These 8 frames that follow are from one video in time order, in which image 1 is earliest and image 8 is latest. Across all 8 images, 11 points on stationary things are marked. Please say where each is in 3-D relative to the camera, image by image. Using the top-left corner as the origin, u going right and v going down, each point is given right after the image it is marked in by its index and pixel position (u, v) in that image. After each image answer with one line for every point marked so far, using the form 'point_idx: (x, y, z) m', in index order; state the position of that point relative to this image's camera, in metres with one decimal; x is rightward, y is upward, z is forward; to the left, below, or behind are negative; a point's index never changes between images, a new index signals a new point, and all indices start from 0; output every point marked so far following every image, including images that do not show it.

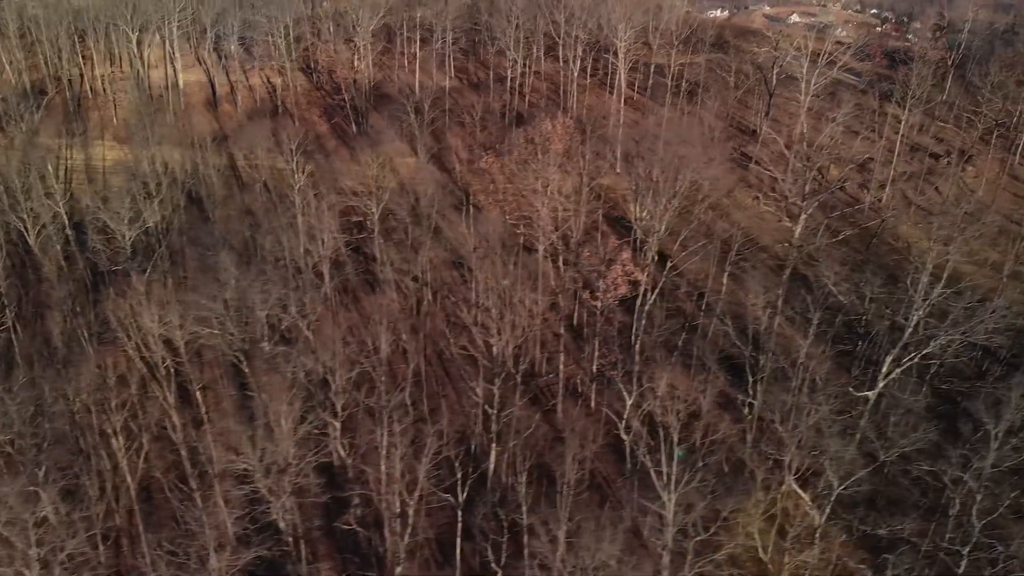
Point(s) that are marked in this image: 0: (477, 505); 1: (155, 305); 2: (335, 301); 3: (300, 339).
0: (-0.5, -4.0, +15.6) m
1: (-7.4, -0.4, +17.0) m
2: (-4.2, -0.3, +19.6) m
3: (-4.5, -1.1, +17.5) m
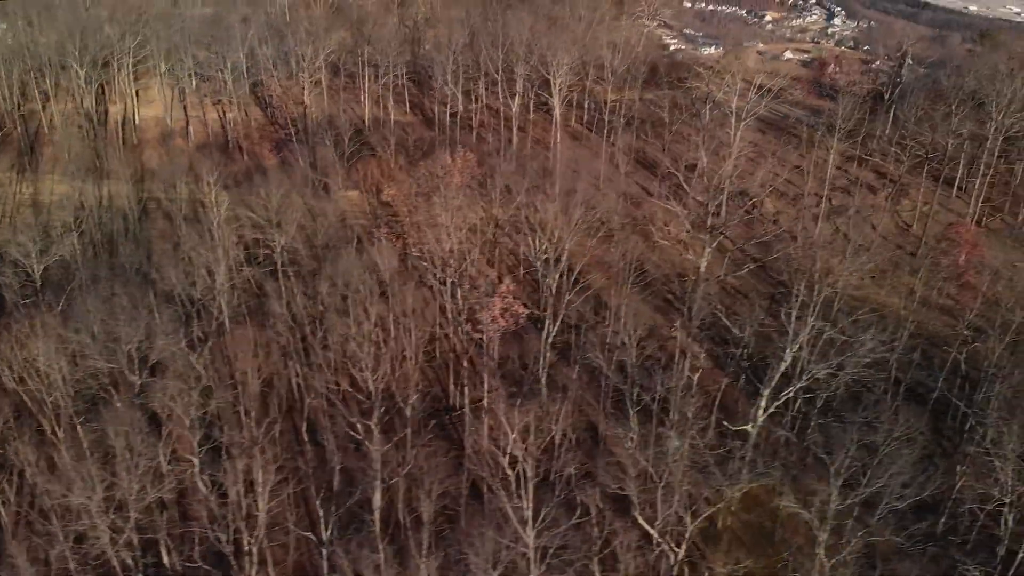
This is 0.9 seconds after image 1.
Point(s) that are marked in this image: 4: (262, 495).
0: (-3.1, -4.6, +15.3) m
1: (-10.0, -1.0, +16.9) m
2: (-6.8, -1.1, +19.5) m
3: (-7.1, -1.7, +17.3) m
4: (-4.6, -3.8, +15.1) m
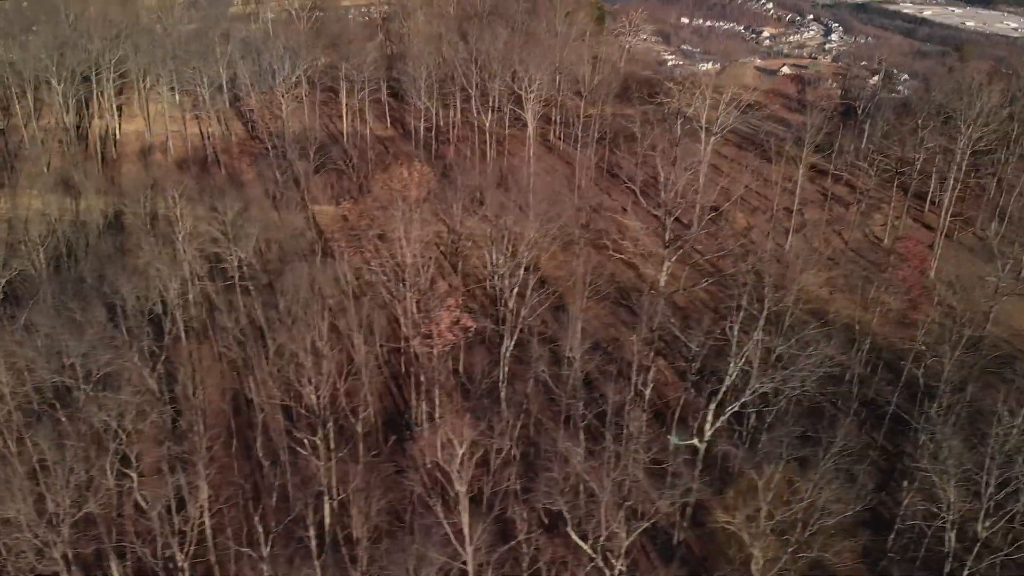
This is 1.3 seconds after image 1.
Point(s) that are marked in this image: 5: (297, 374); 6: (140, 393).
0: (-4.3, -4.9, +15.1) m
1: (-11.1, -1.3, +16.9) m
2: (-7.9, -1.4, +19.4) m
3: (-8.2, -2.0, +17.2) m
4: (-5.7, -4.1, +15.0) m
5: (-4.5, -1.8, +16.6) m
6: (-8.0, -2.3, +17.3) m
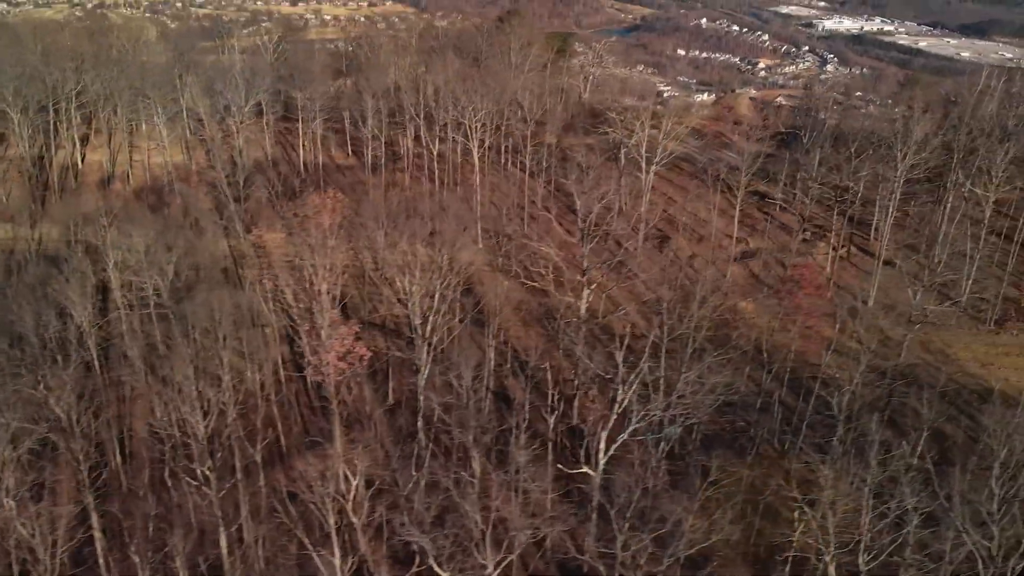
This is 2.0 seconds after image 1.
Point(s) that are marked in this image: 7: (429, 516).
0: (-6.5, -5.4, +14.9) m
1: (-13.3, -1.9, +16.8) m
2: (-10.1, -2.1, +19.3) m
3: (-10.4, -2.6, +17.1) m
4: (-8.0, -4.6, +14.7) m
5: (-6.7, -2.4, +16.4) m
6: (-10.2, -2.8, +17.1) m
7: (-1.5, -4.1, +14.7) m
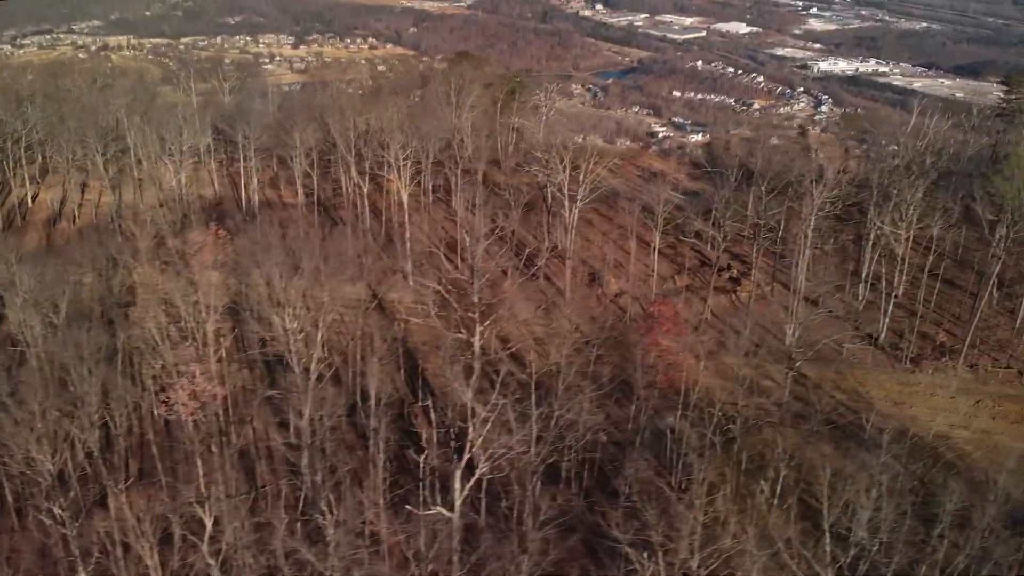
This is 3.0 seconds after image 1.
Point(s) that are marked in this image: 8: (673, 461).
0: (-9.4, -6.0, +14.5) m
1: (-16.2, -2.6, +16.6) m
2: (-13.0, -2.9, +19.1) m
3: (-13.3, -3.4, +16.9) m
4: (-10.9, -5.2, +14.4) m
5: (-9.6, -3.1, +16.2) m
6: (-13.1, -3.6, +16.9) m
7: (-4.4, -4.7, +14.4) m
8: (+3.8, -3.8, +18.8) m
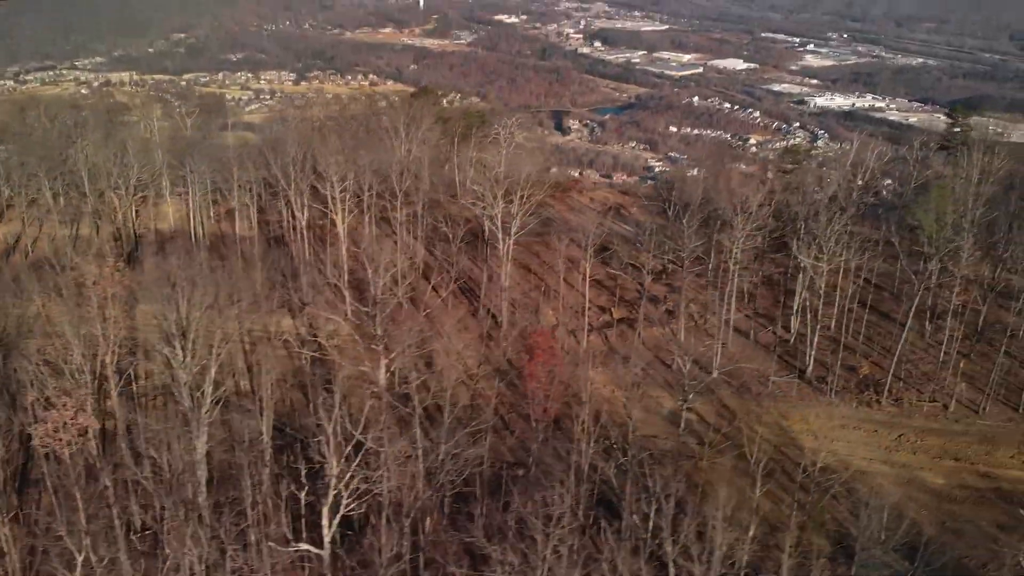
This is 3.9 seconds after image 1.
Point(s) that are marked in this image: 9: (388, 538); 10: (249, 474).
0: (-11.9, -6.5, +14.1) m
1: (-18.8, -3.2, +16.5) m
2: (-15.5, -3.7, +18.9) m
3: (-15.8, -4.0, +16.7) m
4: (-13.4, -5.7, +14.1) m
5: (-12.1, -3.7, +16.0) m
6: (-15.6, -4.2, +16.7) m
7: (-6.9, -5.3, +14.1) m
8: (+1.3, -4.6, +18.4) m
9: (-2.4, -4.8, +16.2) m
10: (-5.9, -4.0, +18.4) m
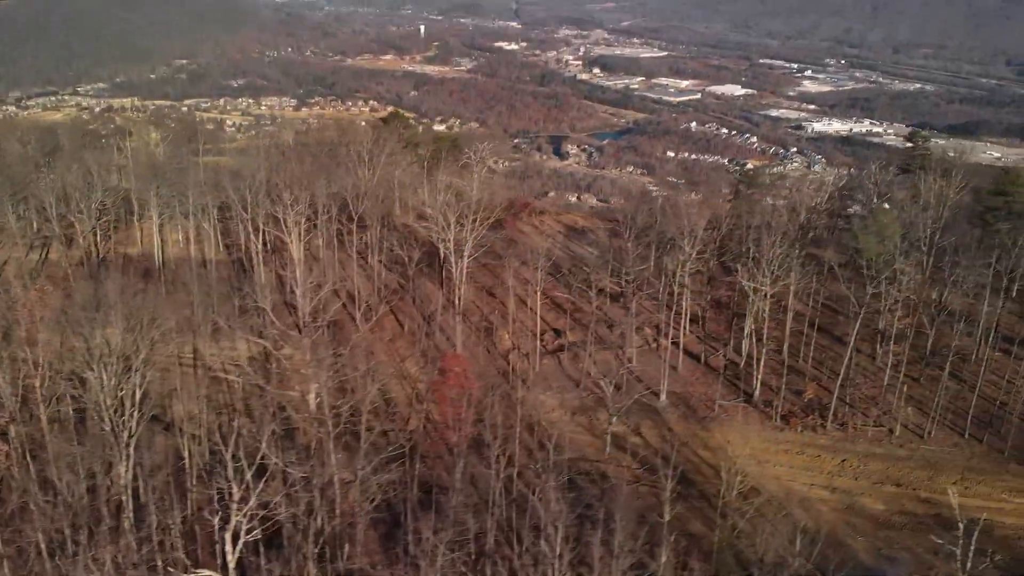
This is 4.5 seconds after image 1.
0: (-13.7, -6.9, +13.9) m
1: (-20.6, -3.7, +16.3) m
2: (-17.3, -4.2, +18.8) m
3: (-17.6, -4.4, +16.5) m
4: (-15.2, -6.1, +13.9) m
5: (-13.9, -4.1, +15.8) m
6: (-17.4, -4.7, +16.5) m
7: (-8.7, -5.6, +13.8) m
8: (-0.5, -5.1, +18.2) m
9: (-4.3, -5.2, +16.0) m
10: (-7.7, -4.5, +18.2) m
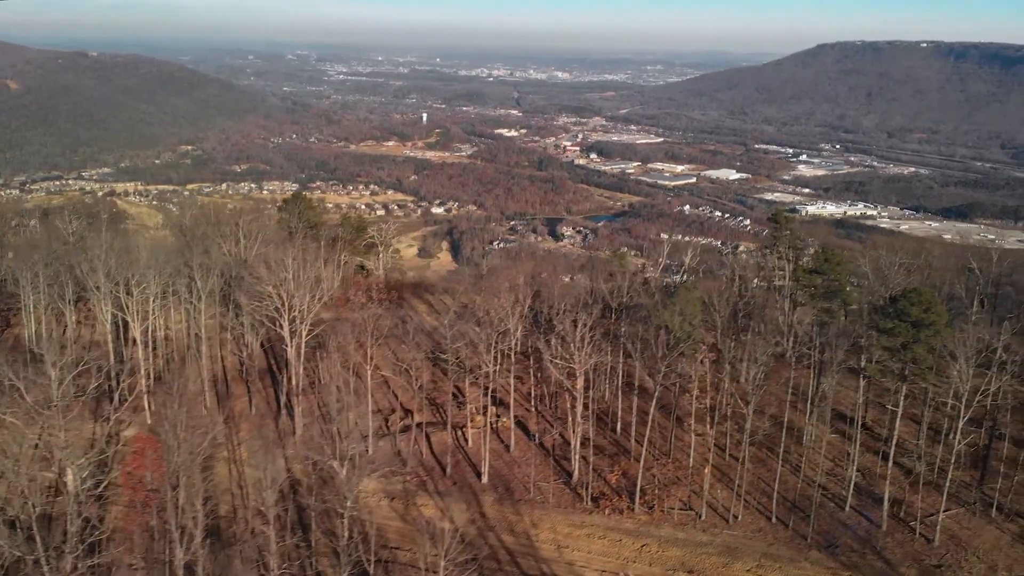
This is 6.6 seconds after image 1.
0: (-19.8, -8.1, +13.0) m
1: (-26.6, -5.1, +15.9) m
2: (-23.3, -5.8, +18.2) m
3: (-23.7, -5.8, +15.9) m
4: (-21.3, -7.2, +13.1) m
5: (-20.0, -5.5, +15.2) m
6: (-23.4, -6.1, +15.9) m
7: (-14.8, -6.8, +13.0) m
8: (-6.5, -6.6, +17.3) m
9: (-10.3, -6.6, +15.1) m
10: (-13.7, -6.1, +17.4) m
